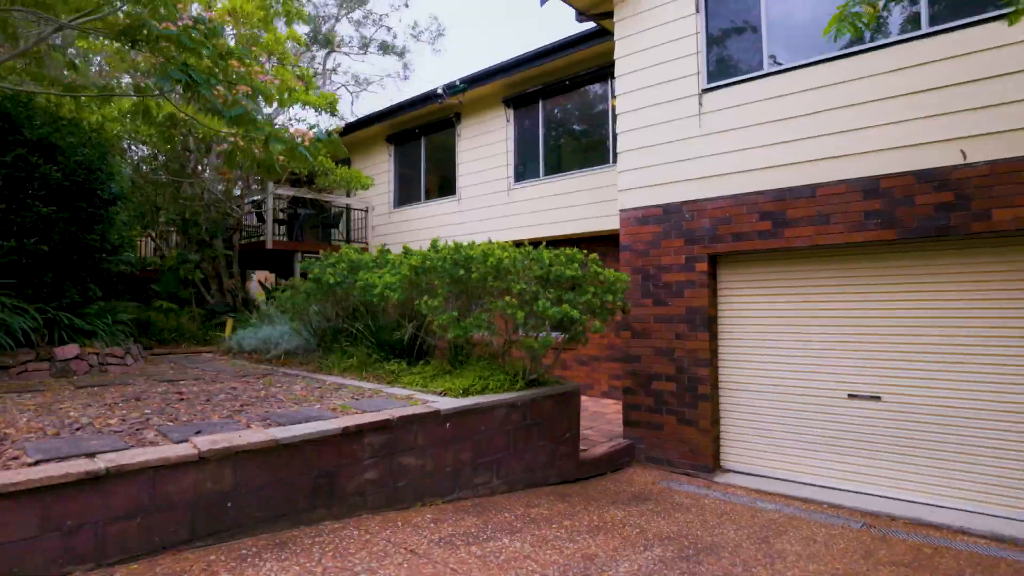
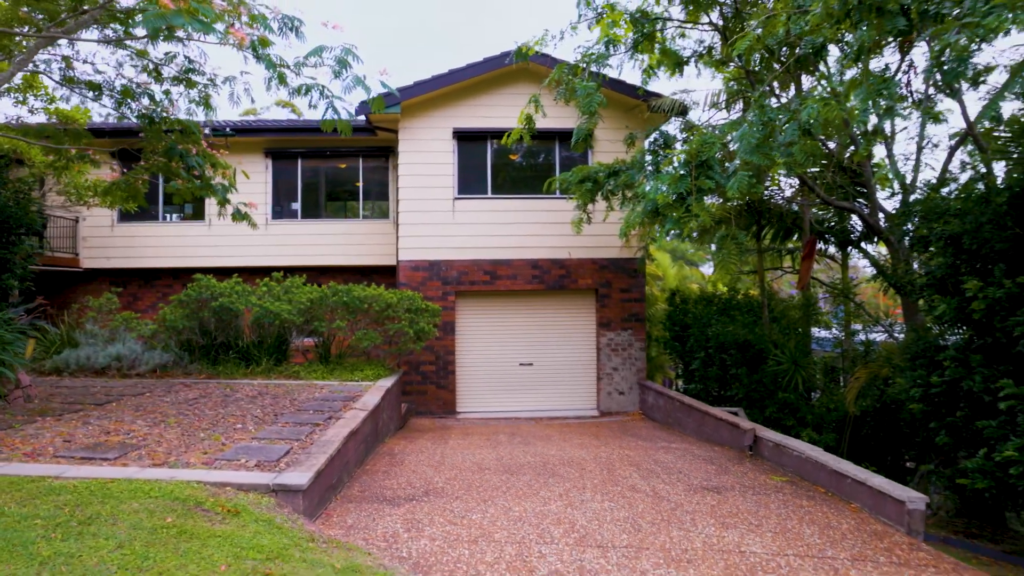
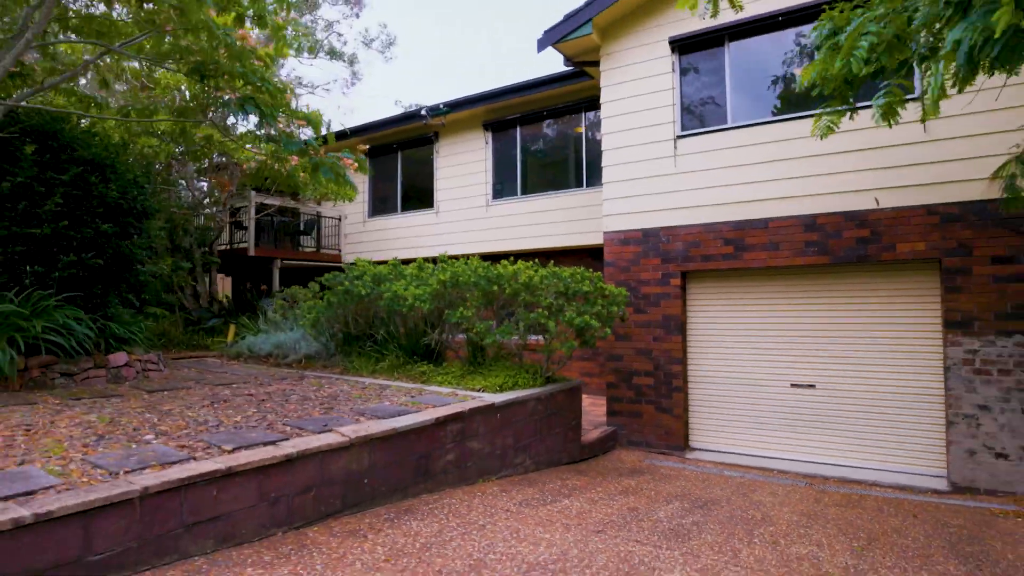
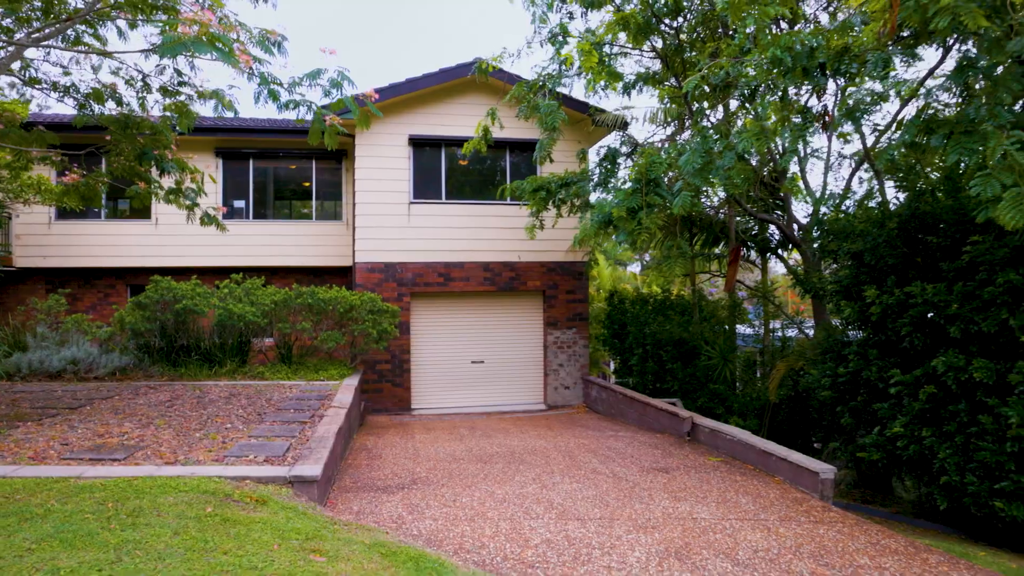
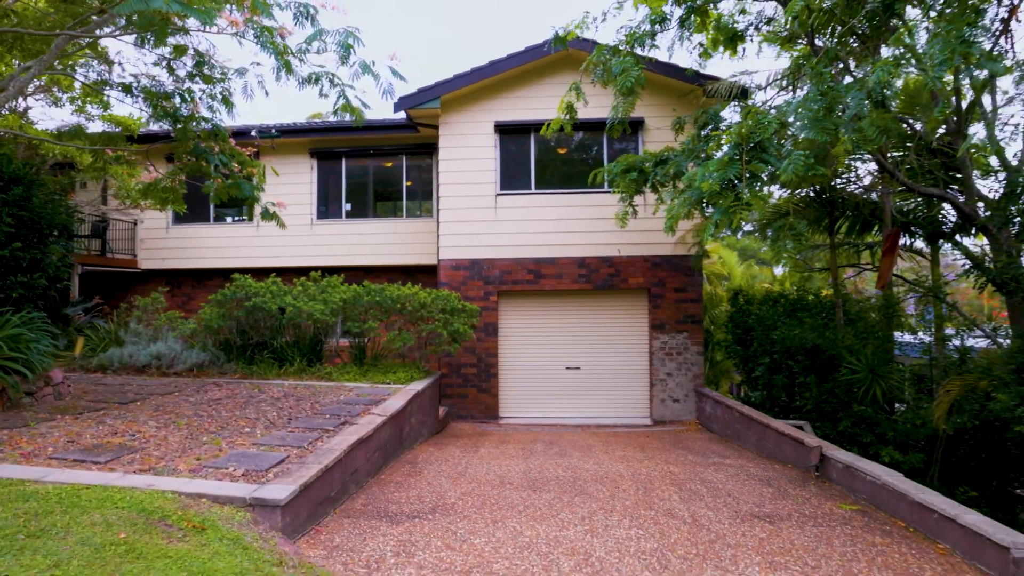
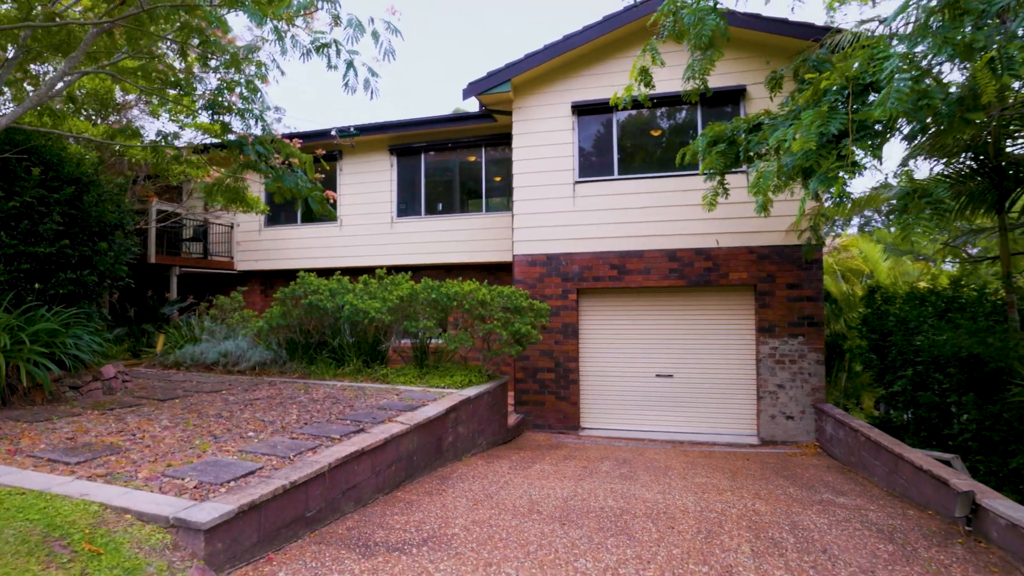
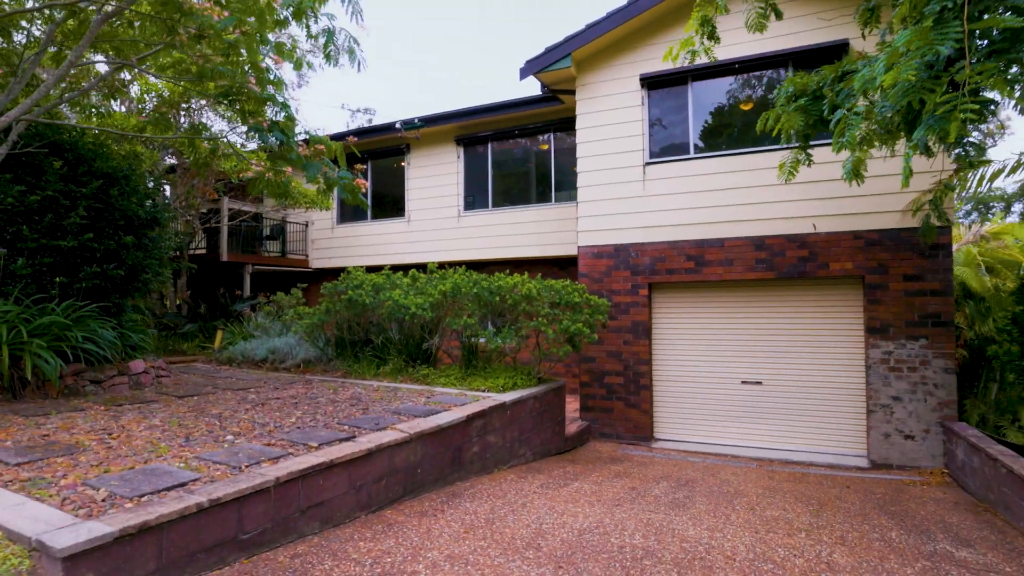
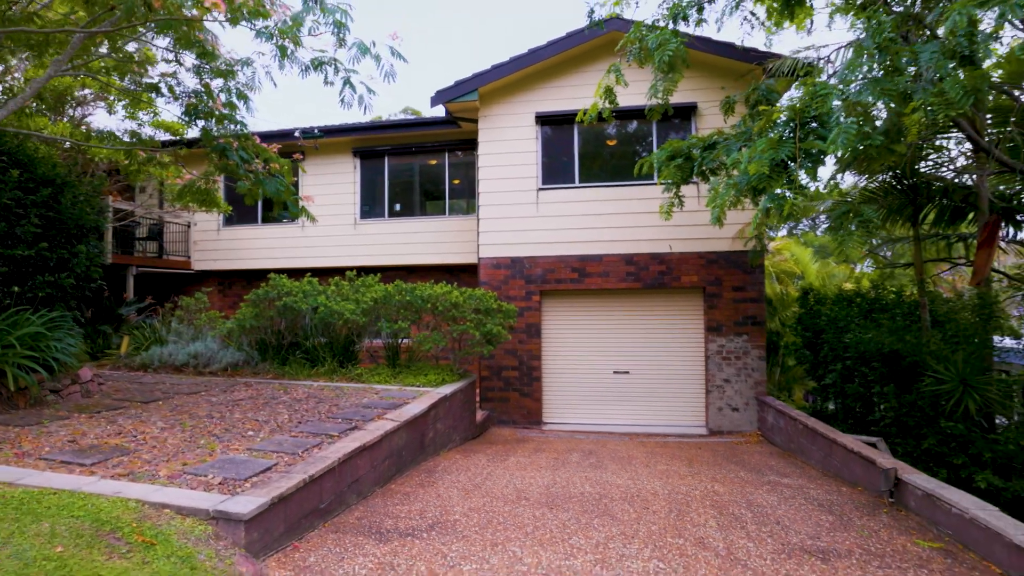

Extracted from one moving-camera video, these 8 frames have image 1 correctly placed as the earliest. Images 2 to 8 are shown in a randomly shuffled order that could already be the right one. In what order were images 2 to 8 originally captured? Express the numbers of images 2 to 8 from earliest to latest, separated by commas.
3, 7, 6, 8, 5, 2, 4
